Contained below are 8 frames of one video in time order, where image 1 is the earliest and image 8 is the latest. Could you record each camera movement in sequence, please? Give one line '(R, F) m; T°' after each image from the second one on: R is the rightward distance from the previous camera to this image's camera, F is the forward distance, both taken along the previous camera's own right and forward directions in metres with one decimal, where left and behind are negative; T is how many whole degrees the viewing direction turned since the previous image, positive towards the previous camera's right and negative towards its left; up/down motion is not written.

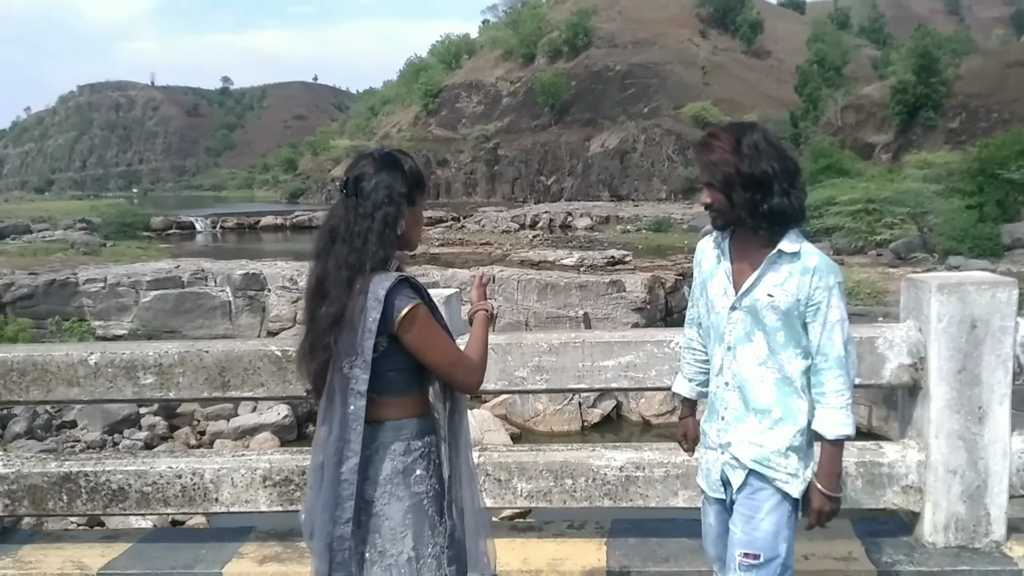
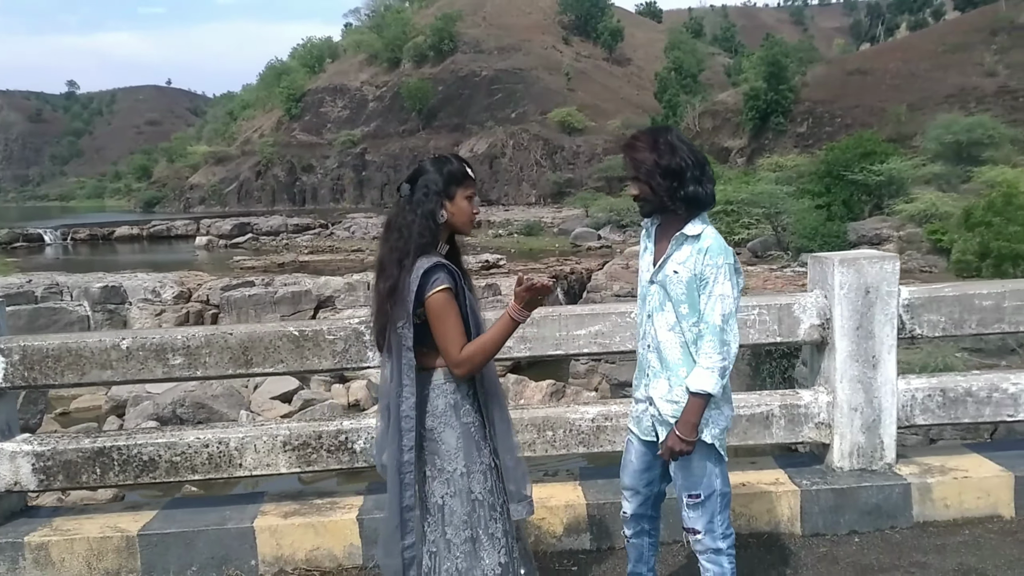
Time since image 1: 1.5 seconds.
(-0.4, -0.5) m; +8°
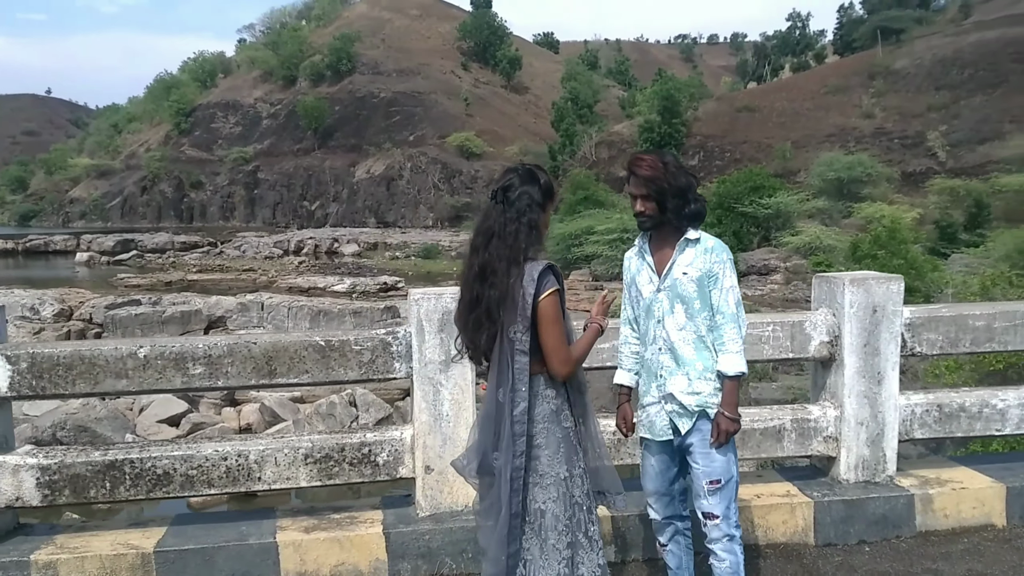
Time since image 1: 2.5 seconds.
(-0.5, 0.0) m; +6°
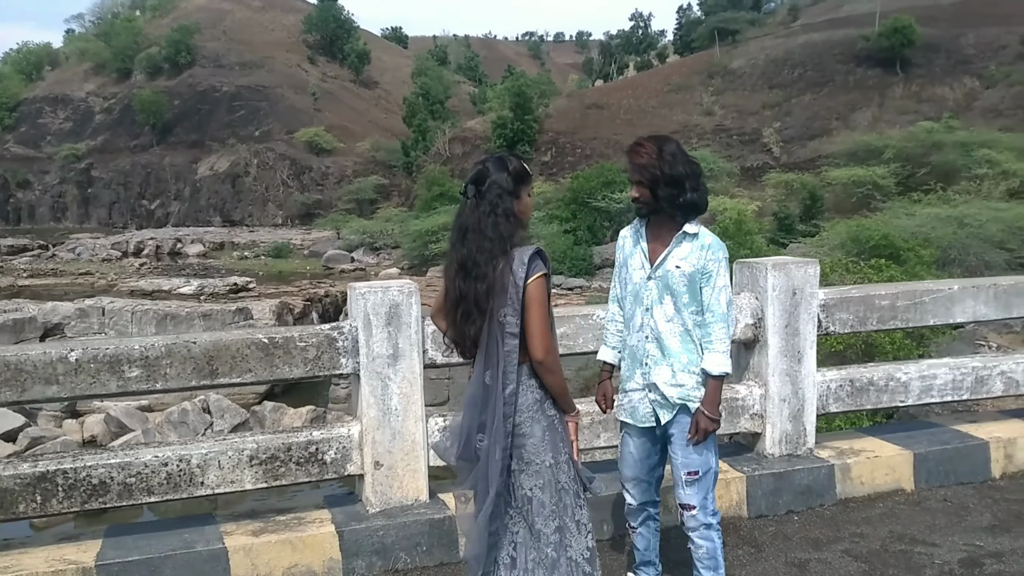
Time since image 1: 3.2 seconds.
(-0.3, 0.0) m; +9°
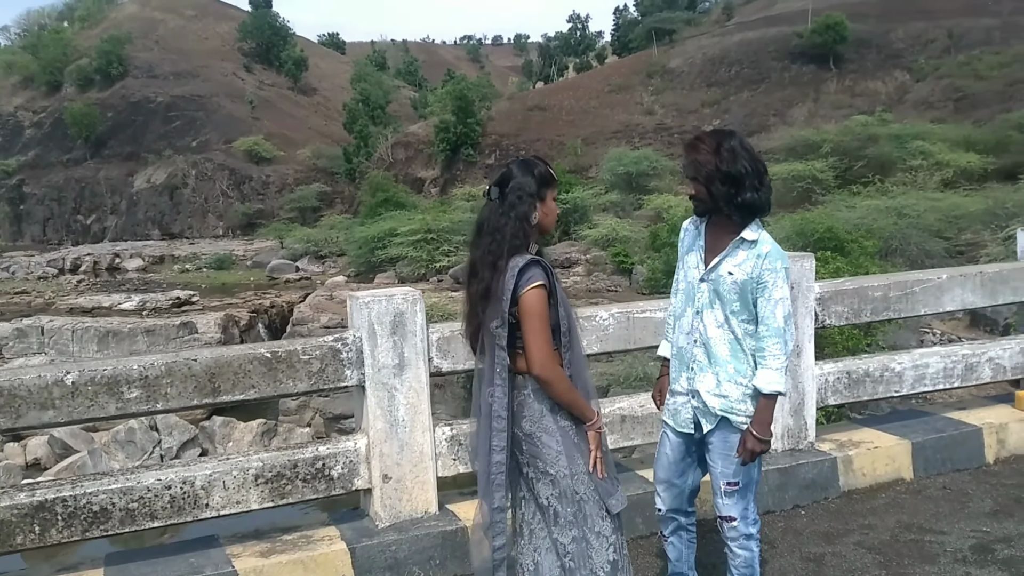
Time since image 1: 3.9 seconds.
(-0.2, +0.1) m; +3°
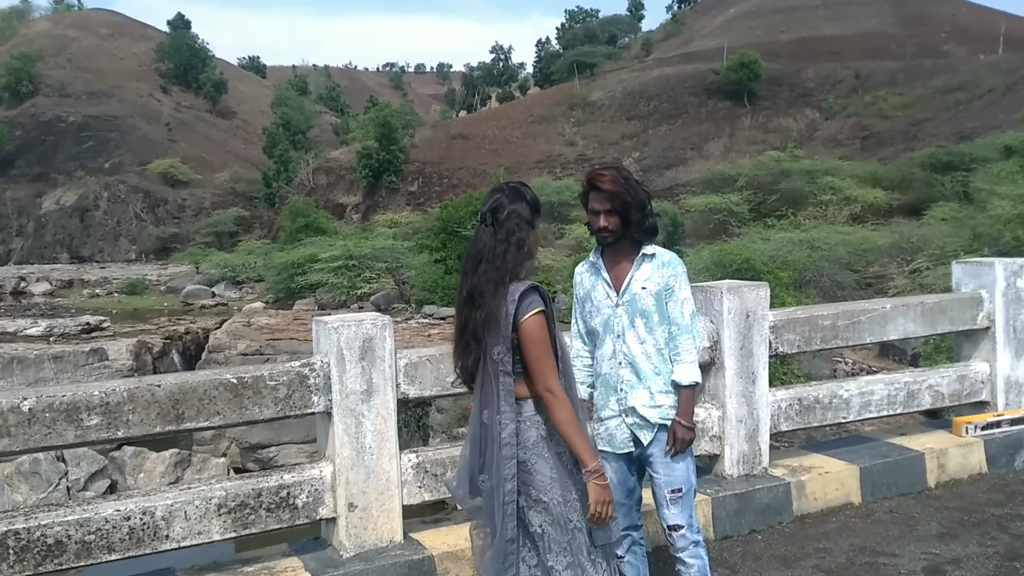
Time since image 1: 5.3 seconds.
(-0.2, 0.0) m; +5°
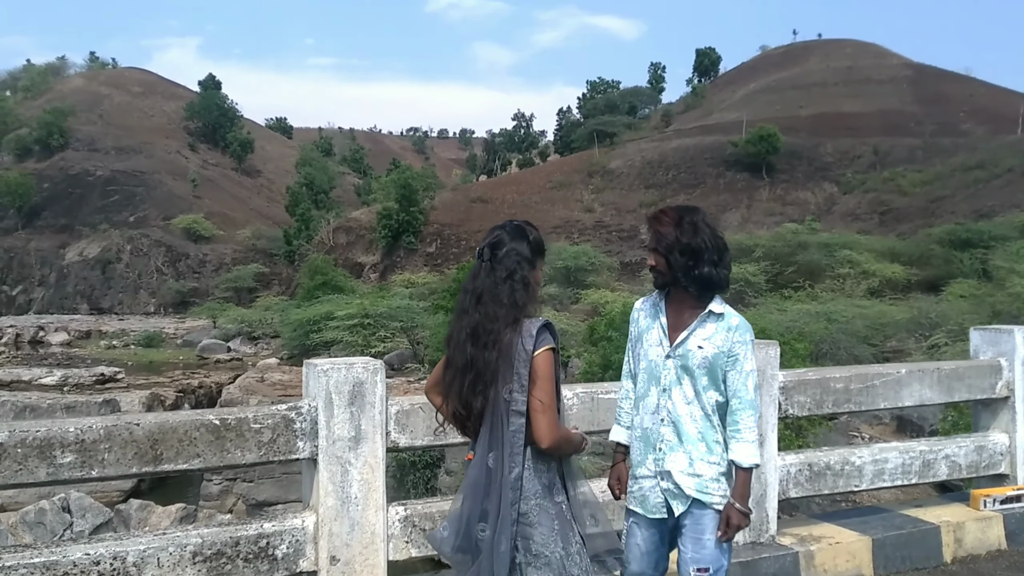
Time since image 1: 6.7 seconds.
(+0.1, +0.1) m; -1°
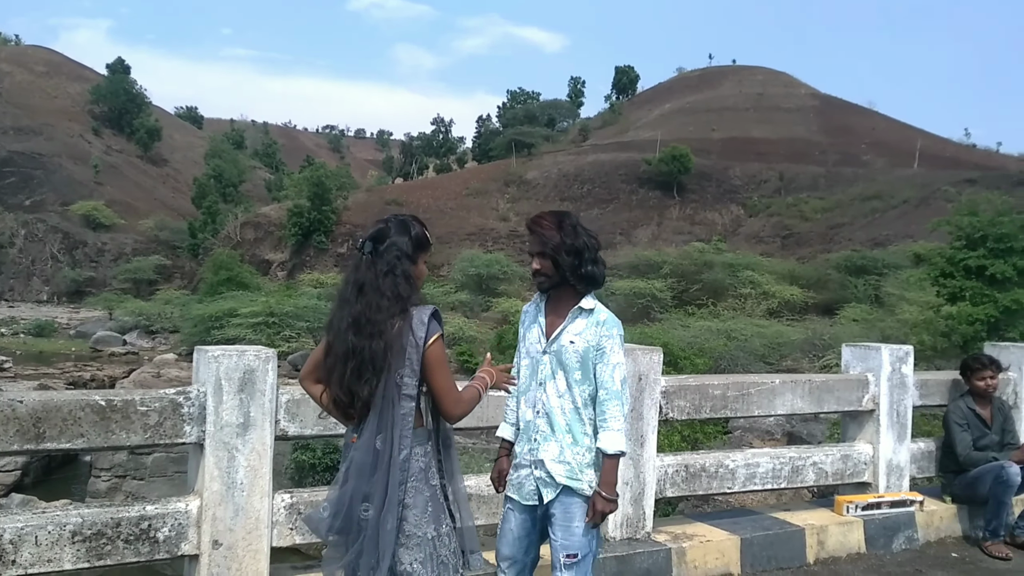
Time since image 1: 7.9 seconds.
(+0.1, -0.1) m; +5°
